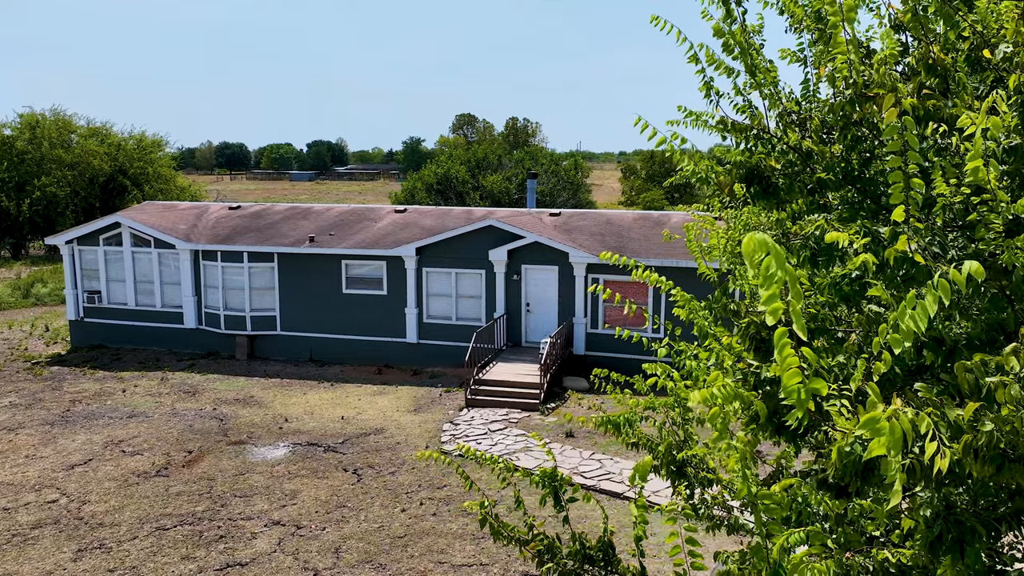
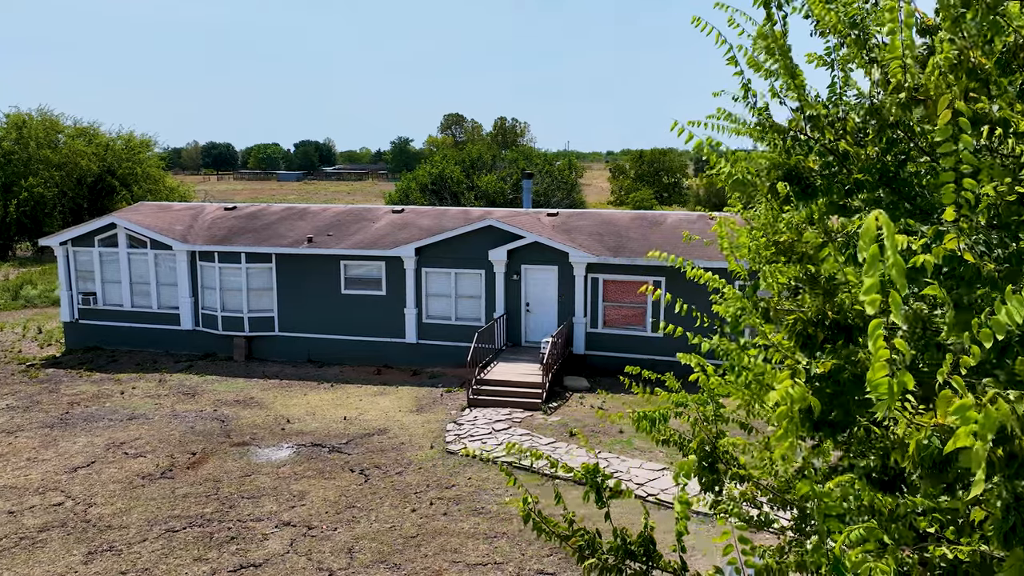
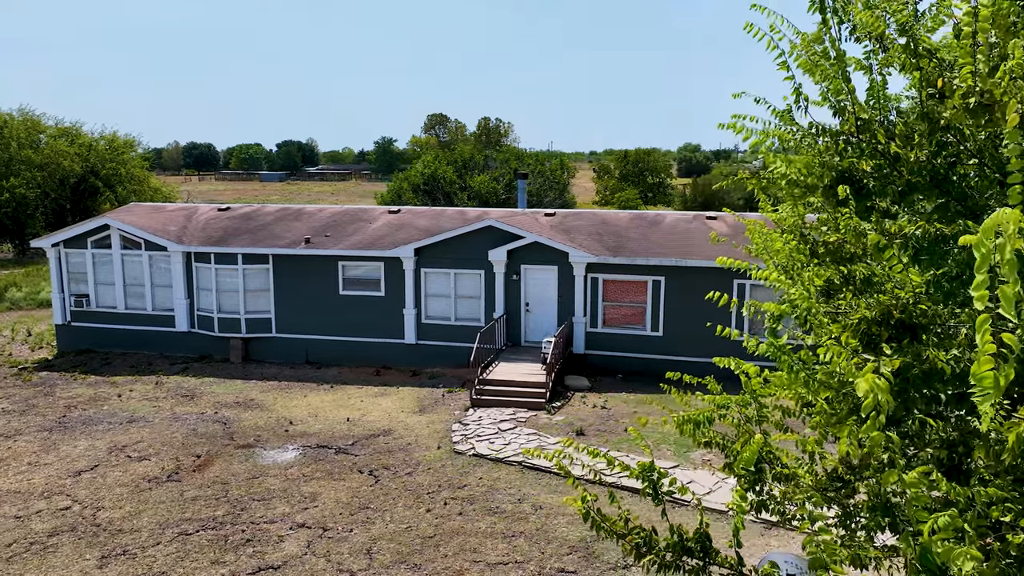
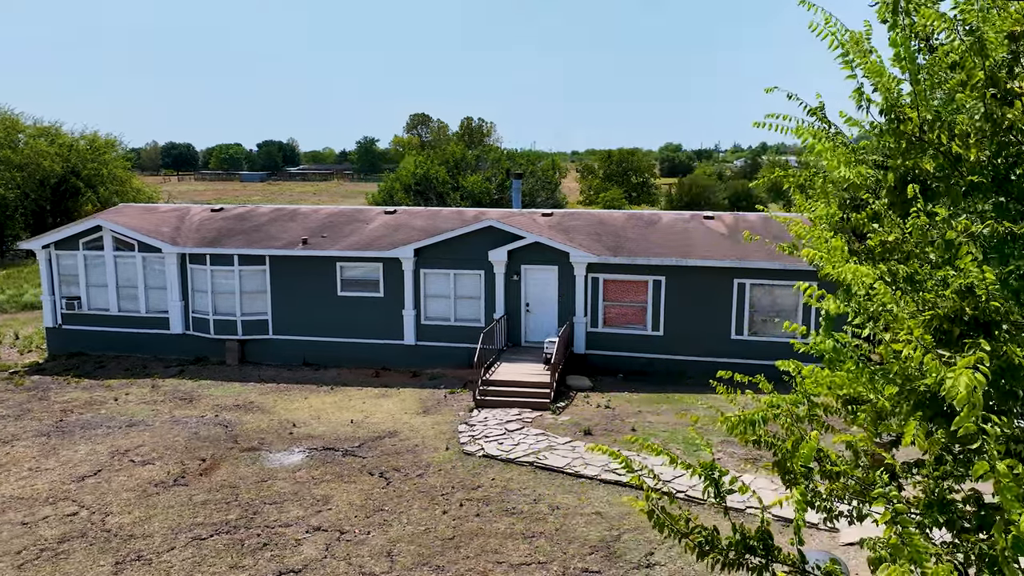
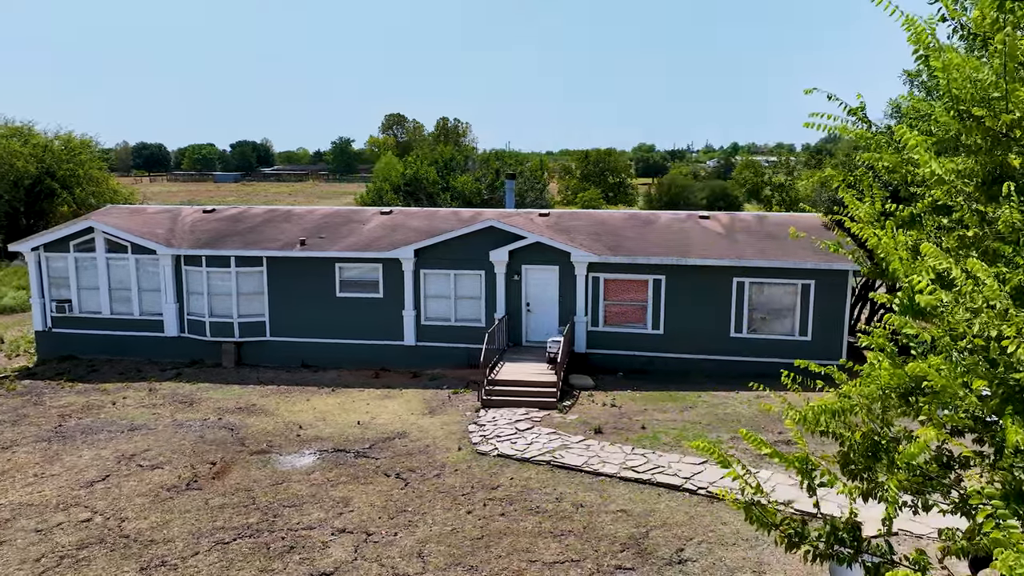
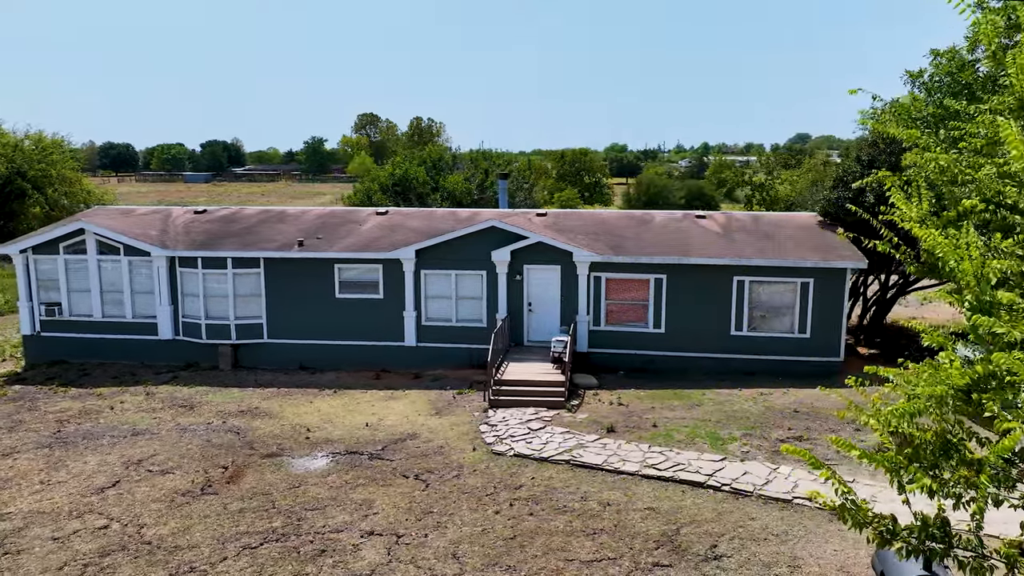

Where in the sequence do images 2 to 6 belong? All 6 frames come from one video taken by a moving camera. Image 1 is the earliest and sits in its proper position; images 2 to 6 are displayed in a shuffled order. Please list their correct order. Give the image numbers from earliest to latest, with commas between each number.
2, 3, 4, 5, 6
